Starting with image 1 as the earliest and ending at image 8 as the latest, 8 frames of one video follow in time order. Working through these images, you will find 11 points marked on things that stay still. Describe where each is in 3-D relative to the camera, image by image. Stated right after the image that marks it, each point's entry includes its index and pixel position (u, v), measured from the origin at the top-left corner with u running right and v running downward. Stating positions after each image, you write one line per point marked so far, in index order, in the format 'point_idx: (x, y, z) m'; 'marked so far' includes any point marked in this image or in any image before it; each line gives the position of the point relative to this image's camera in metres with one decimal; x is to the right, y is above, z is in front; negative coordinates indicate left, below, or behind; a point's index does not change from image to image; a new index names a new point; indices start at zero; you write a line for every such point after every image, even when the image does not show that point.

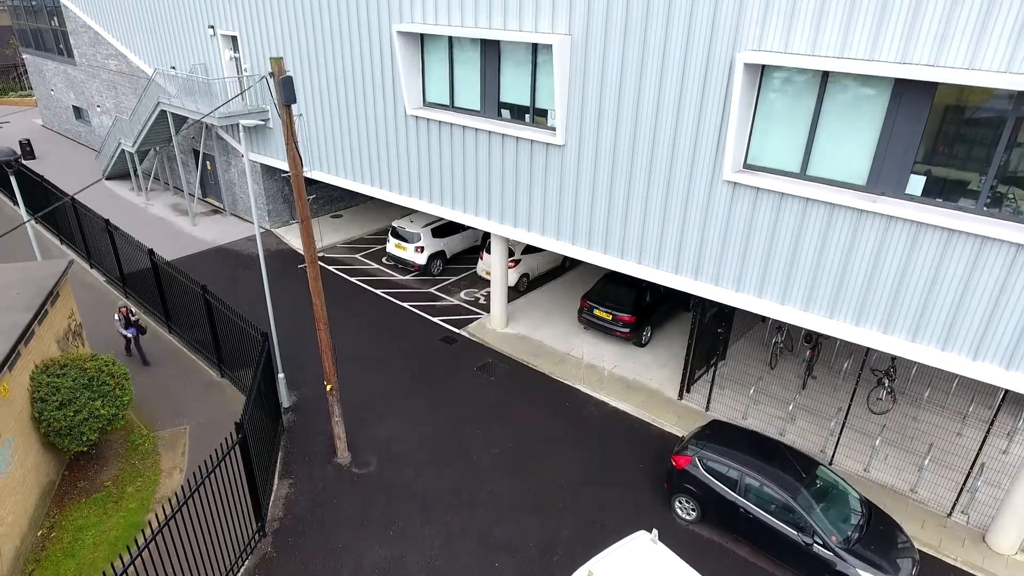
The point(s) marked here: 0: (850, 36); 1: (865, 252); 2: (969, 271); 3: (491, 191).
0: (+4.2, +3.1, +7.9) m
1: (+4.7, +0.5, +8.5) m
2: (+5.6, +0.2, +7.8) m
3: (-0.4, +1.9, +12.6) m
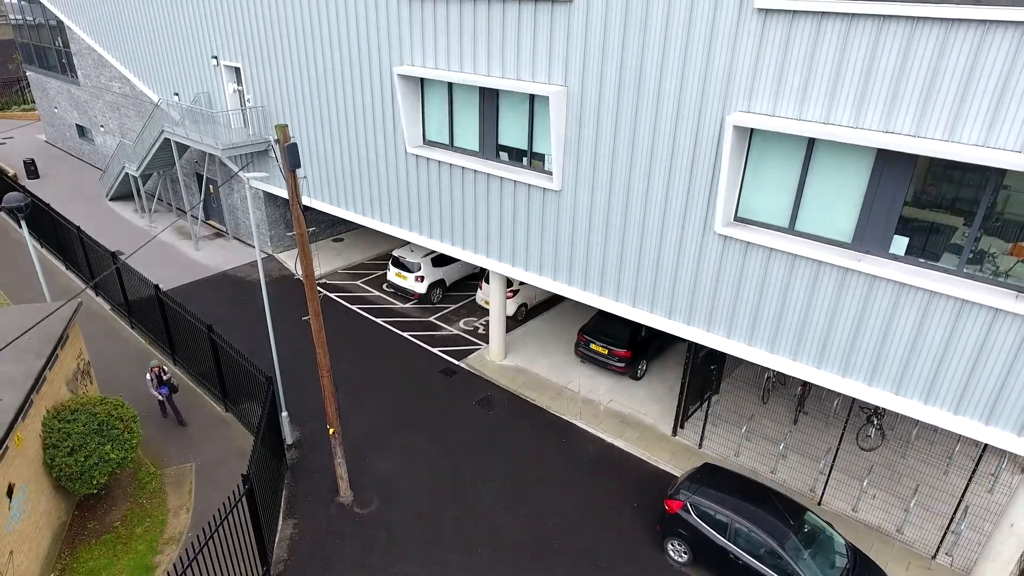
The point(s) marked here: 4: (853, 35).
0: (+4.2, +2.4, +8.2) m
1: (+4.7, -0.3, +8.8) m
2: (+5.6, -0.5, +8.1) m
3: (-0.4, +1.1, +12.9) m
4: (+4.2, +3.1, +7.8) m
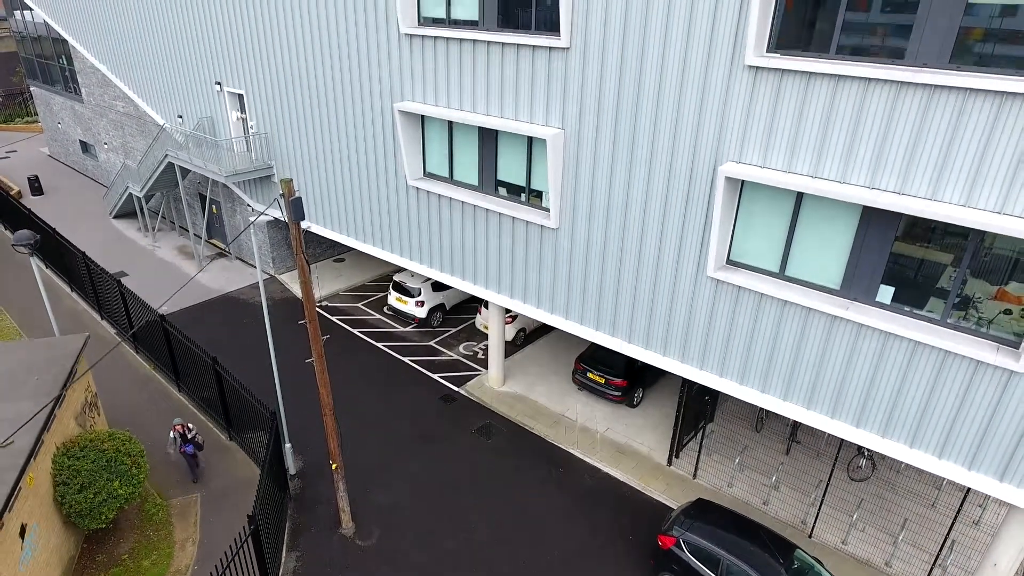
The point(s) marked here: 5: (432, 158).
0: (+4.1, +1.7, +8.4) m
1: (+4.7, -0.9, +9.1) m
2: (+5.6, -1.2, +8.4) m
3: (-0.5, +0.5, +13.2) m
4: (+4.2, +2.4, +8.1) m
5: (-1.7, +2.8, +13.8) m
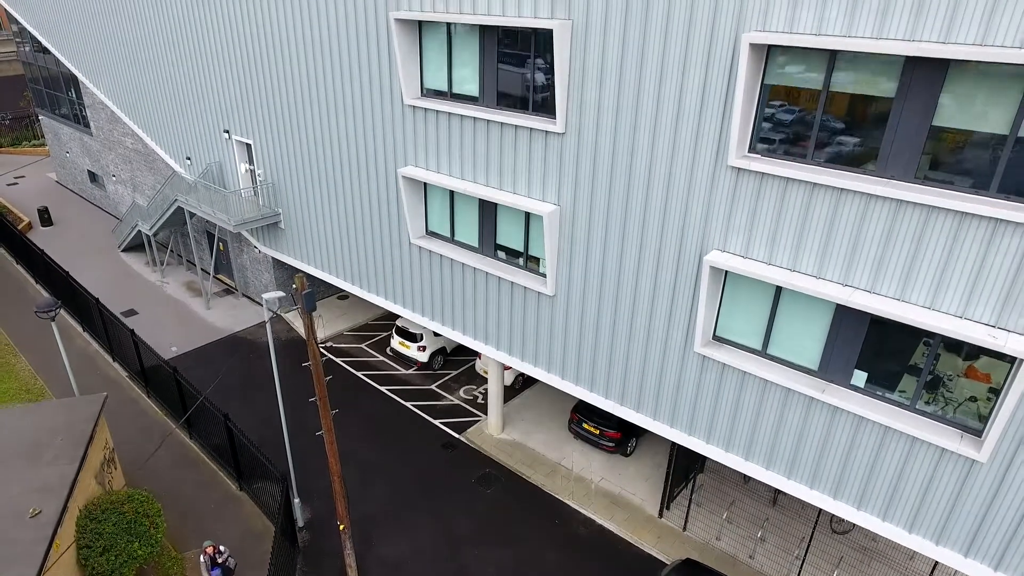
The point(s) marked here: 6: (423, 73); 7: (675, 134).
0: (+4.1, +0.5, +9.0) m
1: (+4.6, -2.2, +9.7) m
2: (+5.5, -2.4, +9.0) m
3: (-0.5, -0.7, +13.8) m
4: (+4.1, +1.2, +8.7) m
5: (-1.8, +1.6, +14.3) m
6: (-1.9, +4.5, +13.3) m
7: (+2.5, +2.4, +9.8) m
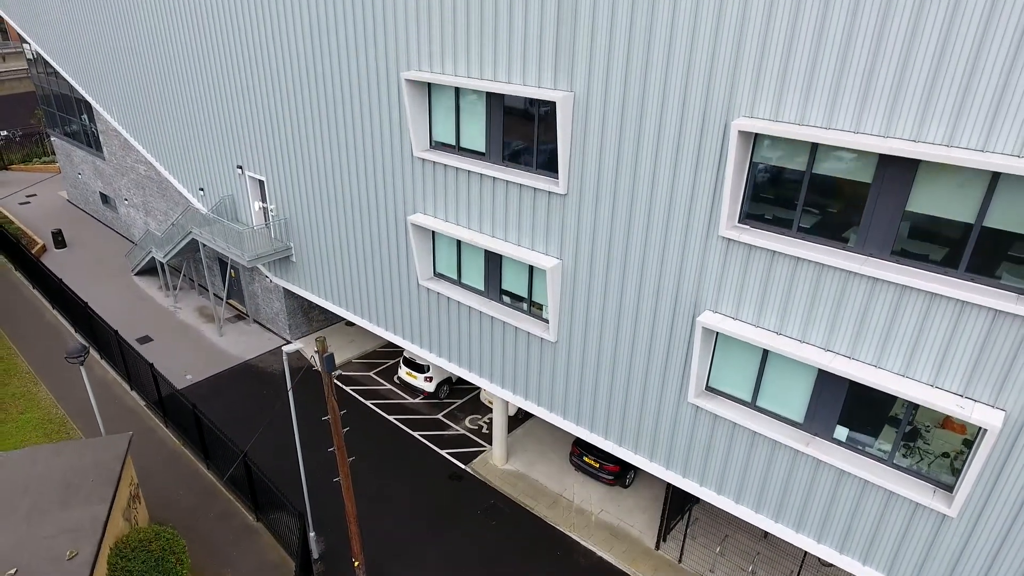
0: (+4.2, -0.5, +9.7) m
1: (+4.7, -3.1, +10.4) m
2: (+5.6, -3.4, +9.7) m
3: (-0.4, -1.7, +14.5) m
4: (+4.2, +0.2, +9.4) m
5: (-1.7, +0.7, +15.0) m
6: (-1.8, +3.5, +14.0) m
7: (+2.6, +1.4, +10.4) m
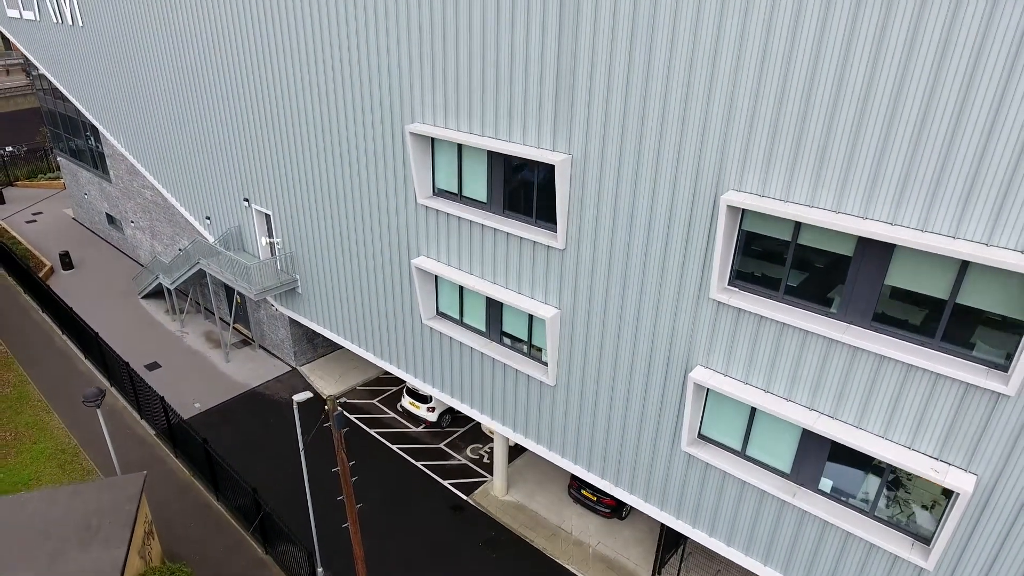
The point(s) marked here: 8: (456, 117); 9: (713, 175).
0: (+4.2, -1.5, +10.2) m
1: (+4.7, -4.1, +10.9) m
2: (+5.6, -4.4, +10.2) m
3: (-0.4, -2.7, +15.0) m
4: (+4.2, -0.8, +9.9) m
5: (-1.7, -0.3, +15.5) m
6: (-1.8, +2.6, +14.5) m
7: (+2.6, +0.4, +11.0) m
8: (-1.2, +3.6, +13.2) m
9: (+3.1, +1.8, +9.9) m
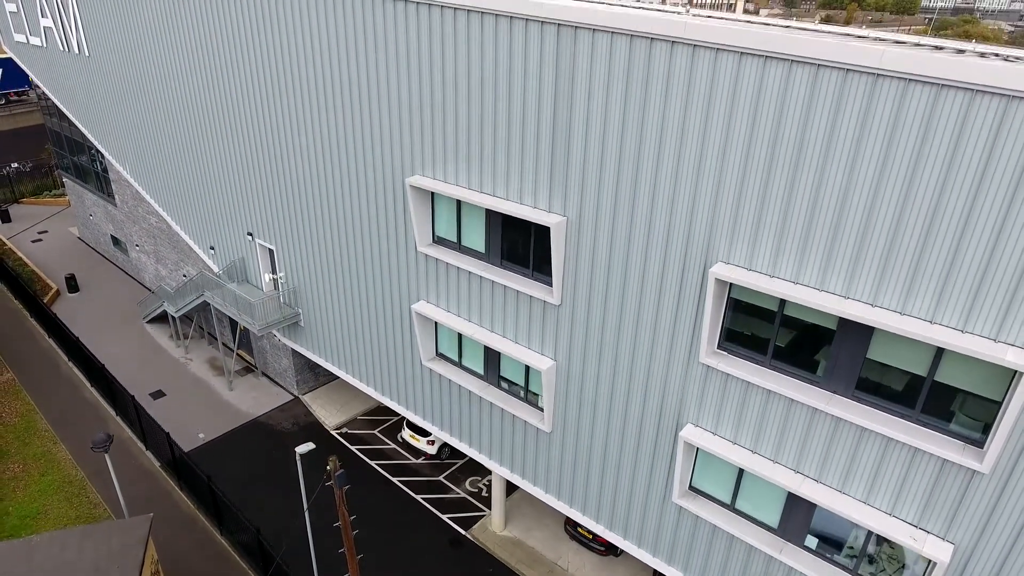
0: (+4.1, -2.5, +10.6) m
1: (+4.7, -5.2, +11.2) m
2: (+5.6, -5.5, +10.6) m
3: (-0.5, -3.7, +15.4) m
4: (+4.2, -1.8, +10.2) m
5: (-1.7, -1.4, +15.9) m
6: (-1.8, +1.5, +14.9) m
7: (+2.5, -0.7, +11.3) m
8: (-1.2, +2.5, +13.6) m
9: (+3.1, +0.7, +10.2) m
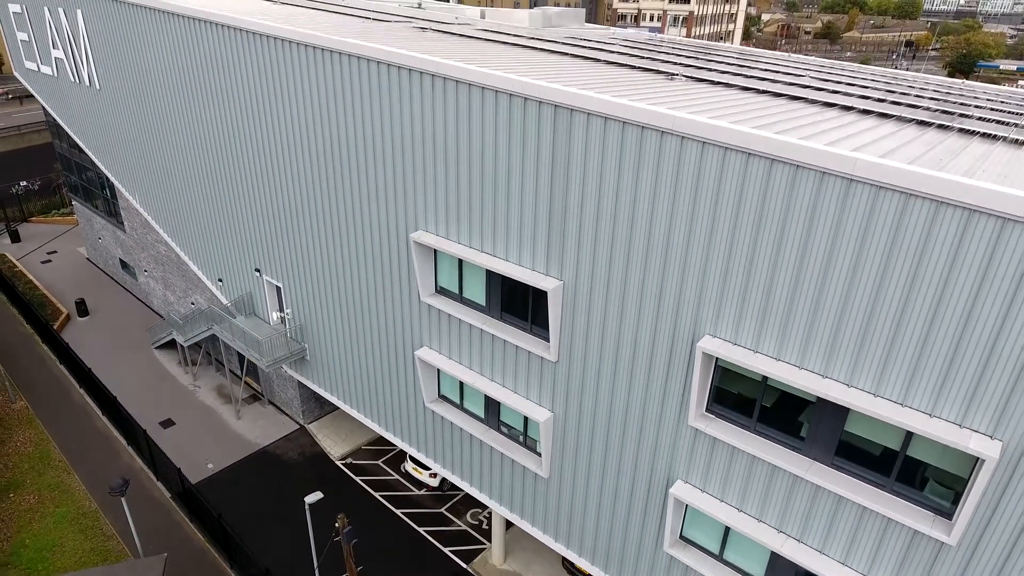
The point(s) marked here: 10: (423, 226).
0: (+4.1, -3.7, +11.2) m
1: (+4.6, -6.4, +11.8) m
2: (+5.5, -6.7, +11.2) m
3: (-0.5, -4.9, +16.0) m
4: (+4.1, -3.0, +10.8) m
5: (-1.7, -2.5, +16.5) m
6: (-1.8, +0.3, +15.5) m
7: (+2.5, -1.9, +11.9) m
8: (-1.2, +1.3, +14.2) m
9: (+3.1, -0.5, +10.8) m
10: (-2.1, +1.5, +14.9) m
